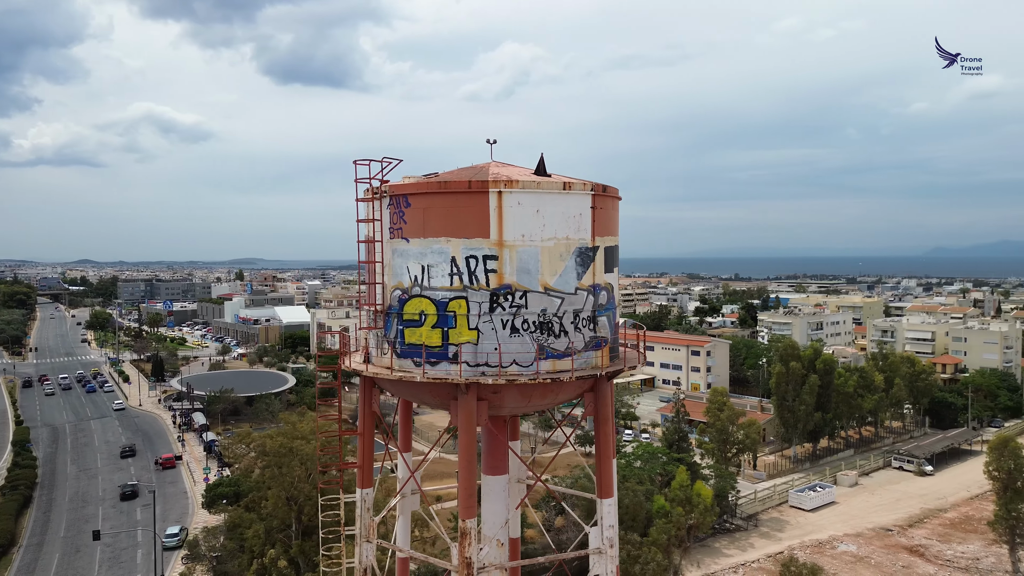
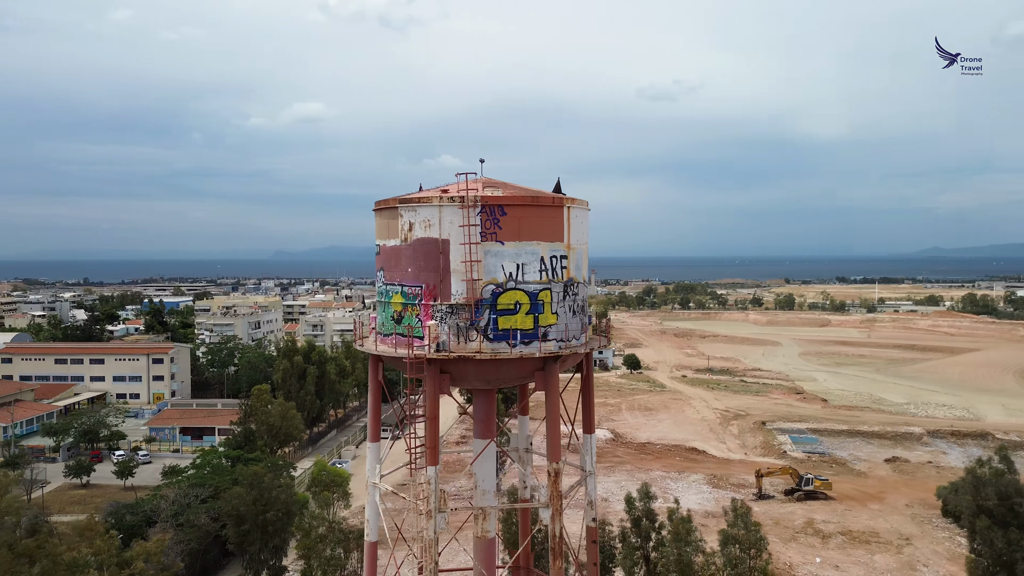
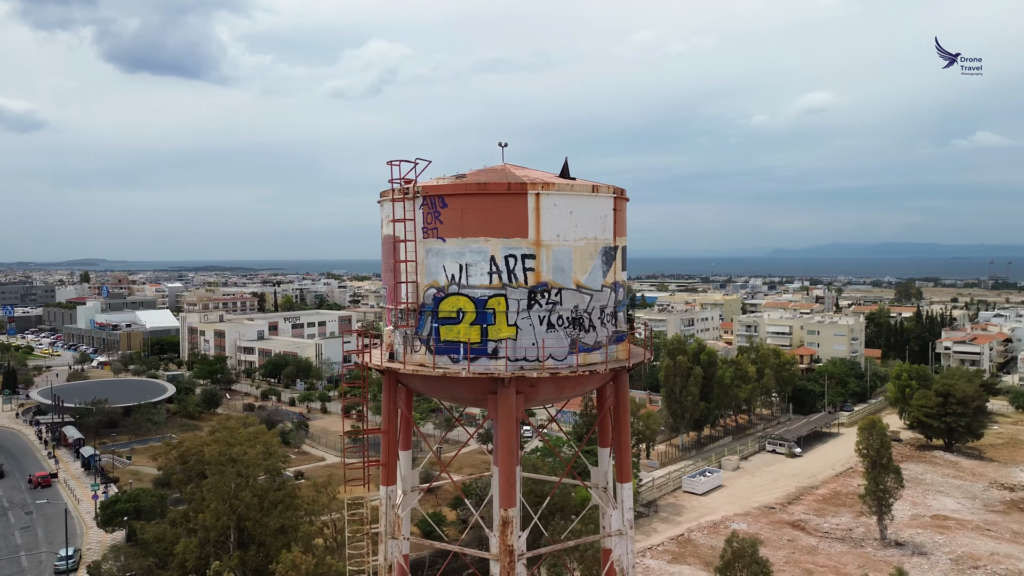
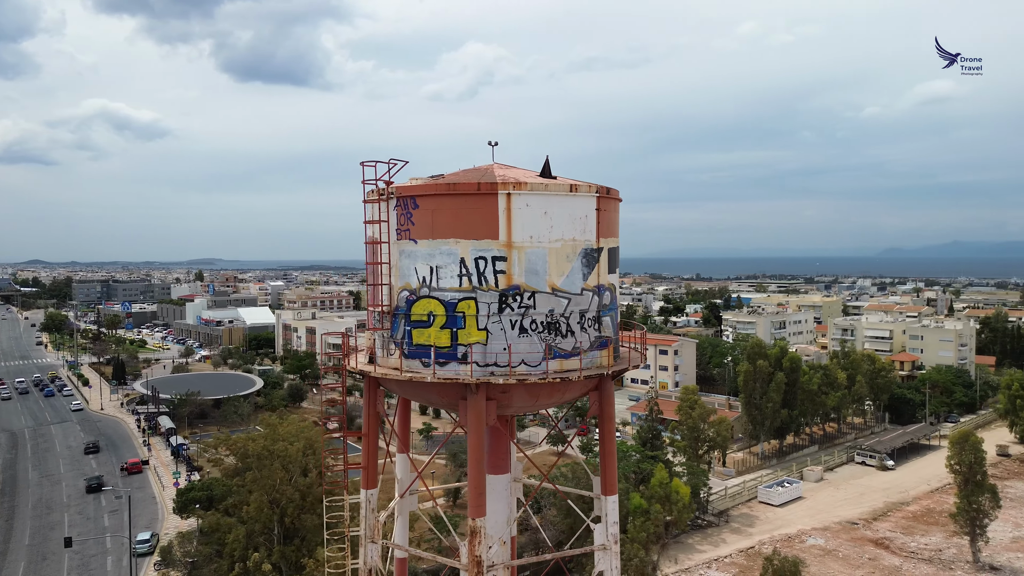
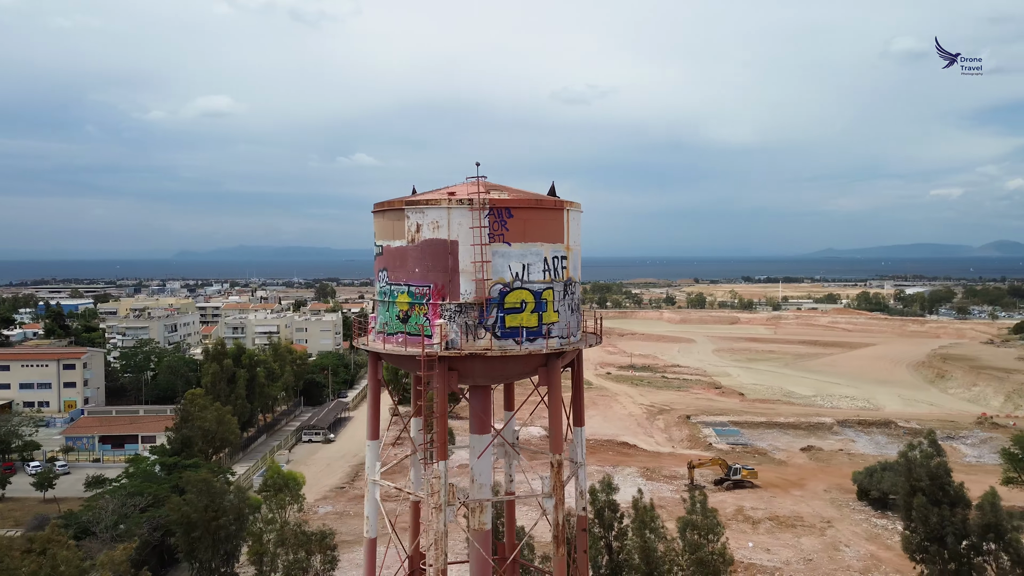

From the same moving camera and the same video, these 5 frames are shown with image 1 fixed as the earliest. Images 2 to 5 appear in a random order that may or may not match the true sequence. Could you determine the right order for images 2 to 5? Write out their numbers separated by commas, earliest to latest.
4, 3, 2, 5
